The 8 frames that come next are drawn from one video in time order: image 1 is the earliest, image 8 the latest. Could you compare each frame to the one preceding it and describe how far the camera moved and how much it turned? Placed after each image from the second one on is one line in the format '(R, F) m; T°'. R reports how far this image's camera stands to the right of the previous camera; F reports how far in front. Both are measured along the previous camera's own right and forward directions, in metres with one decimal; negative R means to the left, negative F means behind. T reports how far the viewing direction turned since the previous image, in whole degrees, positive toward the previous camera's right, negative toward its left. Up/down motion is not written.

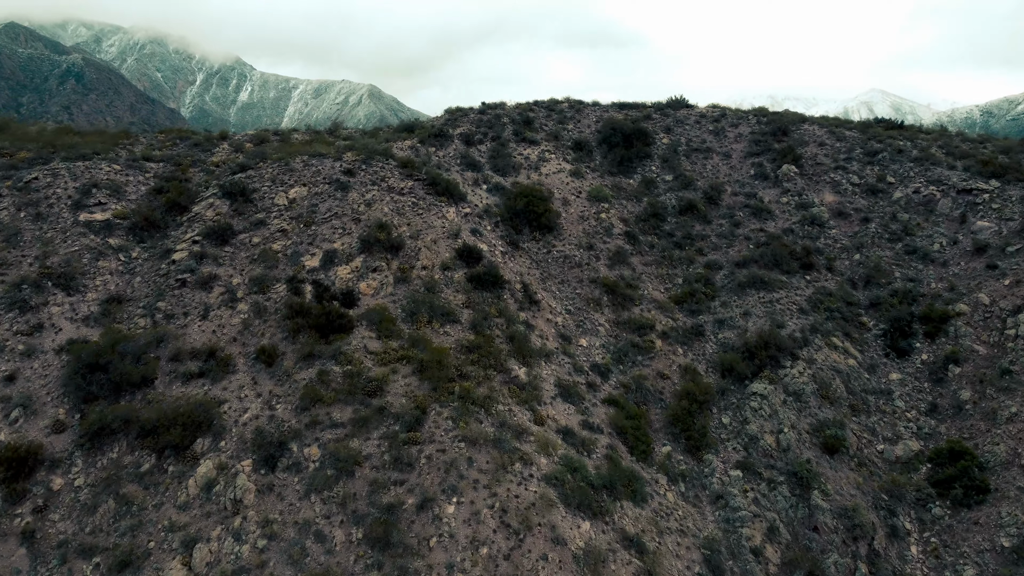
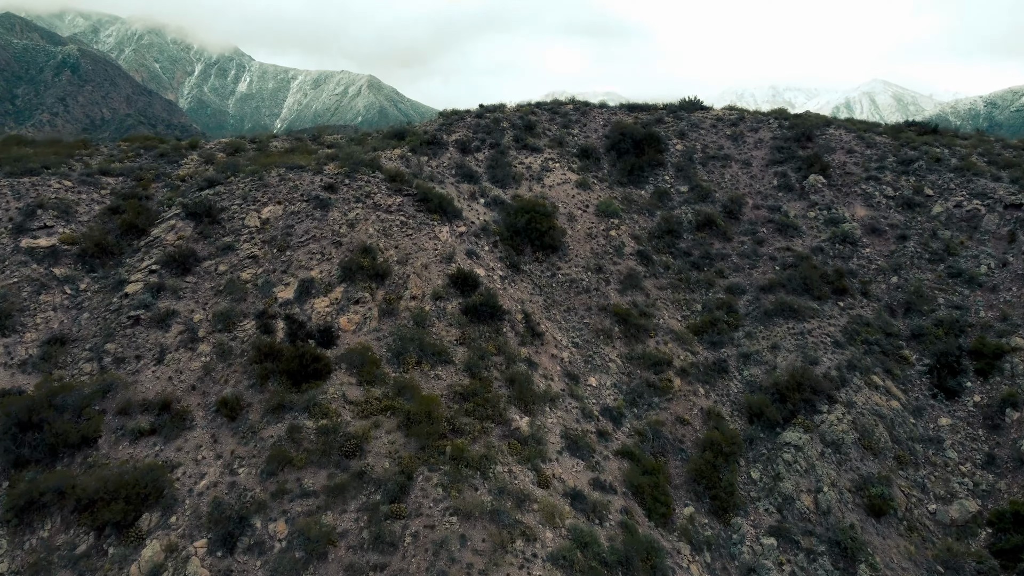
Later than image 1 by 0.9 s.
(0.0, +2.6) m; 0°
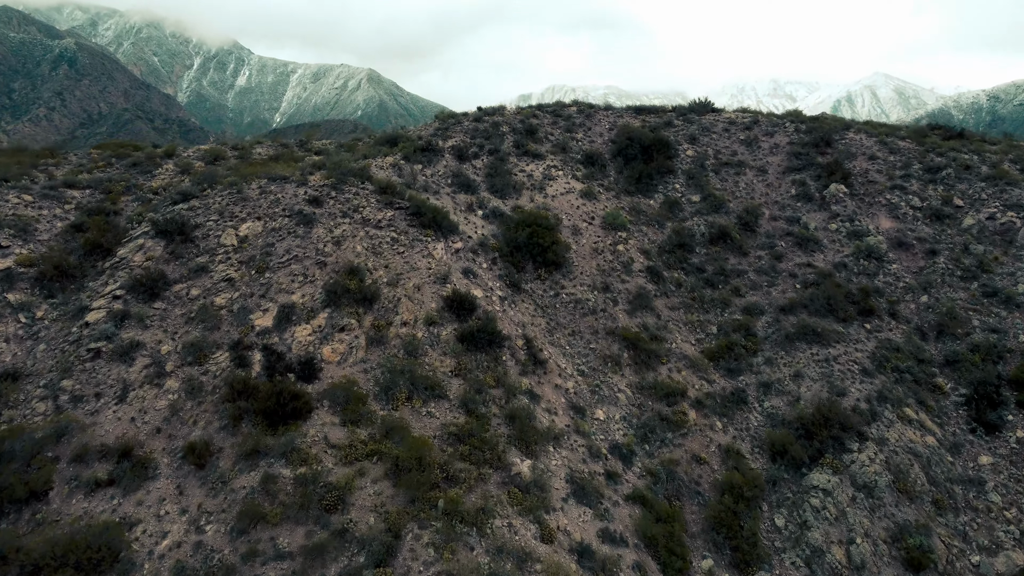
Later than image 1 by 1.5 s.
(0.0, +1.7) m; 0°
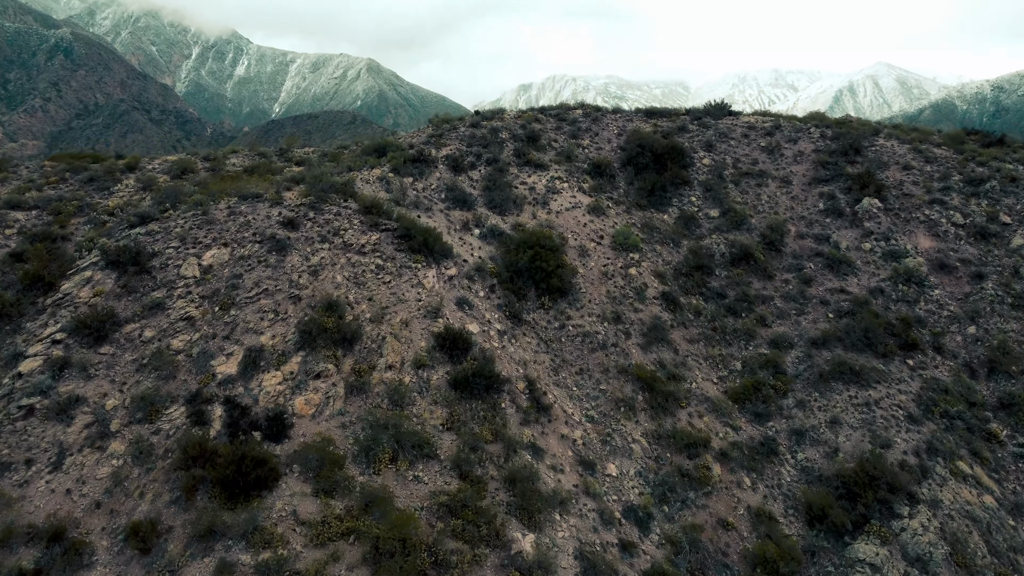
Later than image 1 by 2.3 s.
(0.0, +2.3) m; 0°
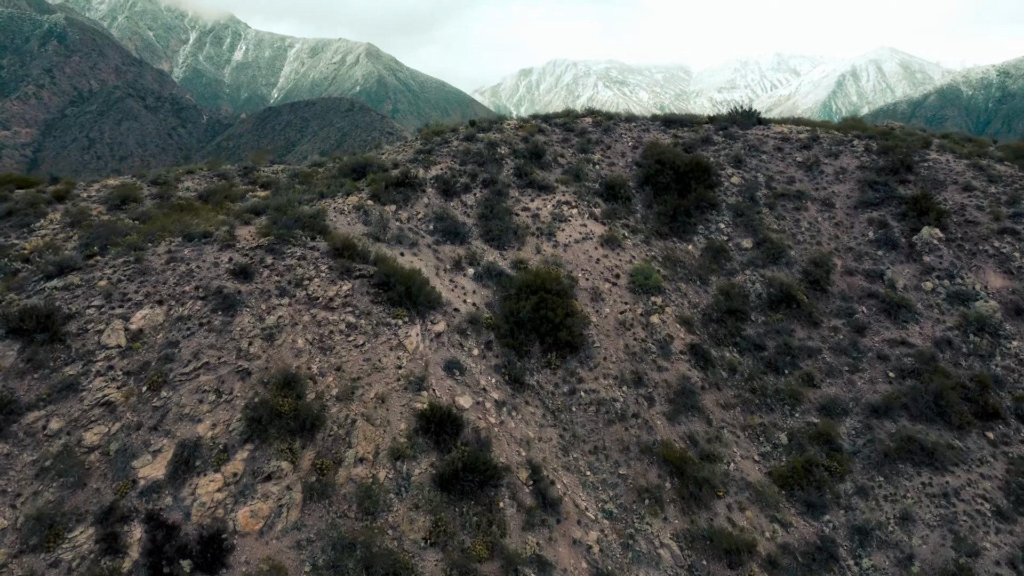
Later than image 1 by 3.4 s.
(0.0, +3.3) m; 0°
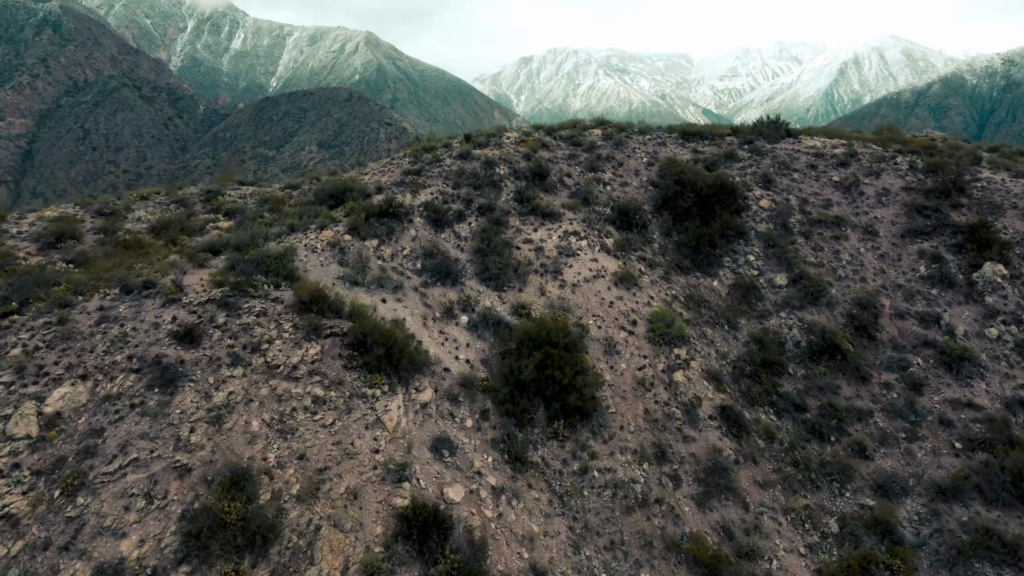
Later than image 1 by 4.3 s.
(0.0, +2.6) m; 0°
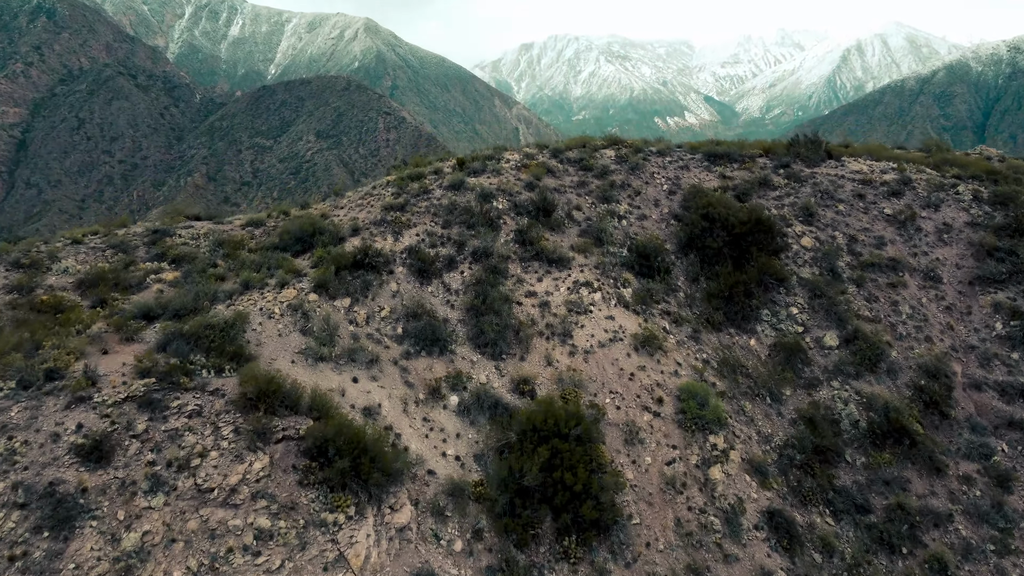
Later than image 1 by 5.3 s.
(0.0, +2.8) m; 0°
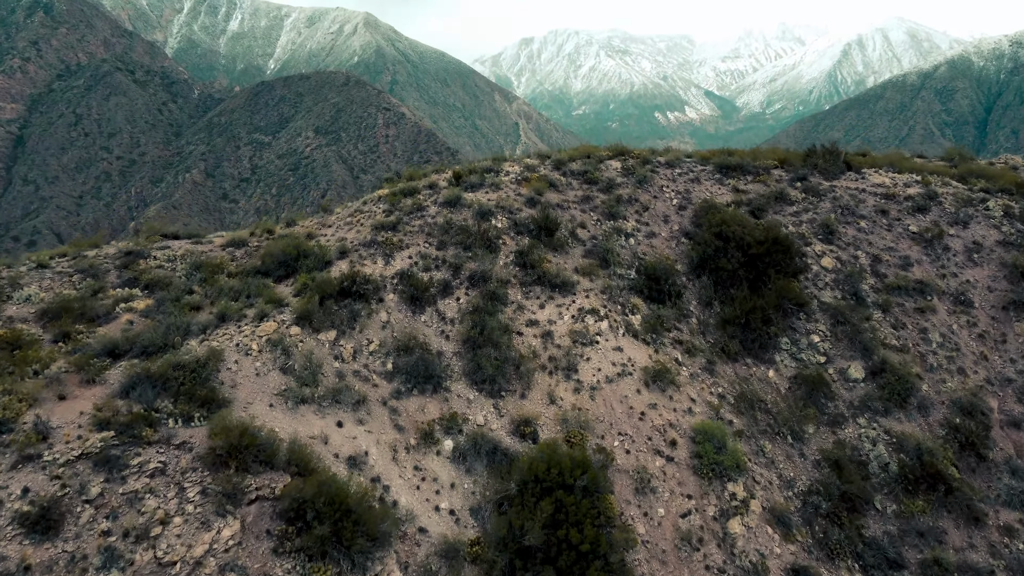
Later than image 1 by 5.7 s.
(0.0, +1.1) m; 0°
